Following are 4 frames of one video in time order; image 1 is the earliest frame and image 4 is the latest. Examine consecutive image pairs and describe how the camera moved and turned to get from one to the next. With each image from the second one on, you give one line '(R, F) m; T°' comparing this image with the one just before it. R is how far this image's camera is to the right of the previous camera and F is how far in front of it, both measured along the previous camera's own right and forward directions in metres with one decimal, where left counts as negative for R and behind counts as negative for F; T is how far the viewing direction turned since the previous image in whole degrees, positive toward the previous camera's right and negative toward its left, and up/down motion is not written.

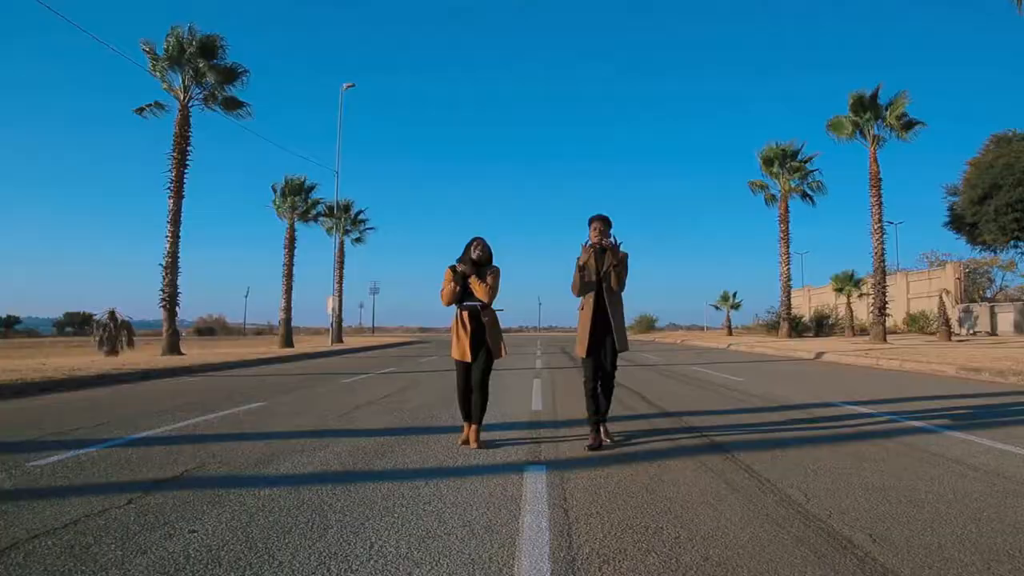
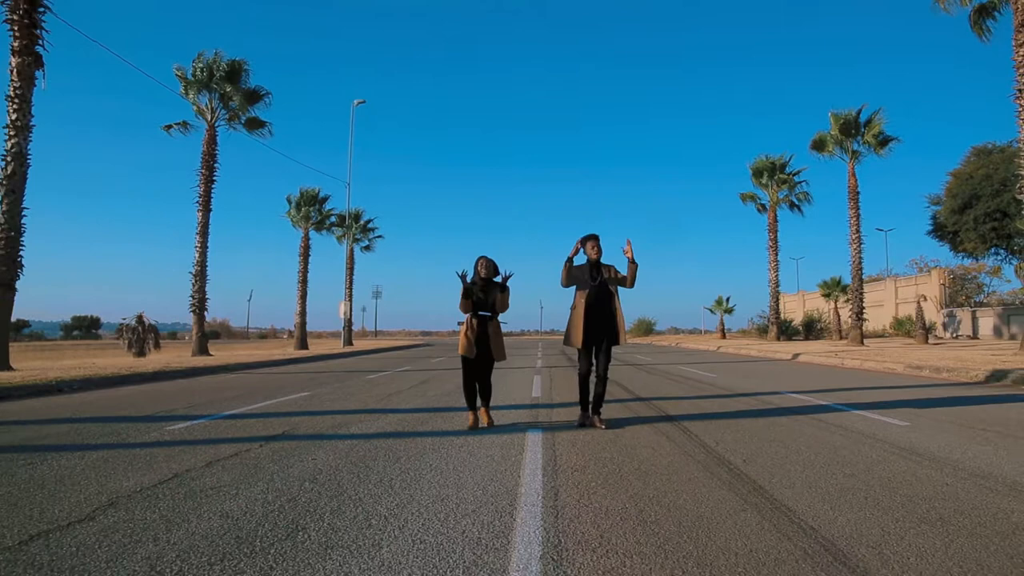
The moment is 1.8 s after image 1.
(0.0, -2.3) m; 0°
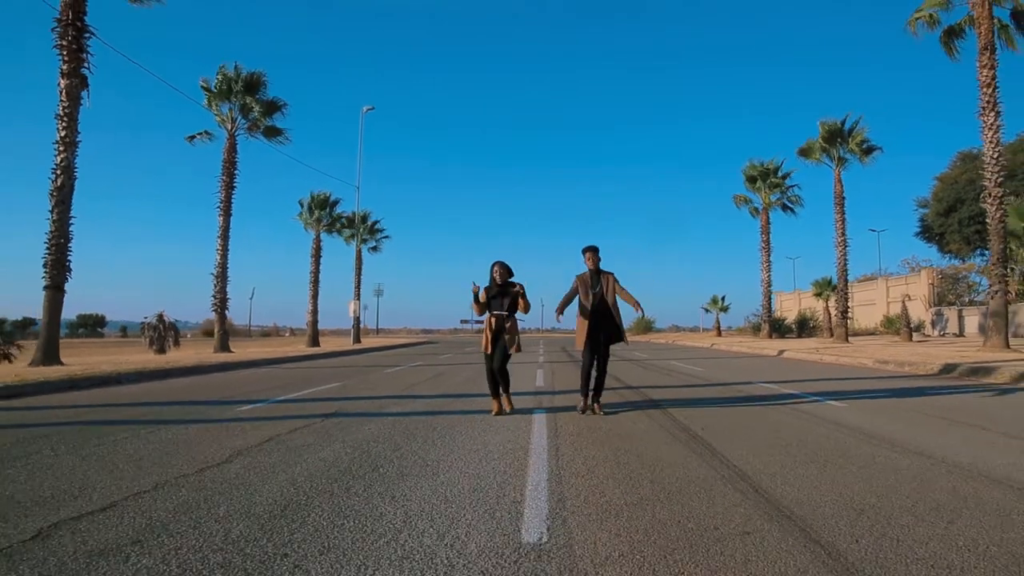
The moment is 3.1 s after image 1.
(-0.1, -1.8) m; 0°
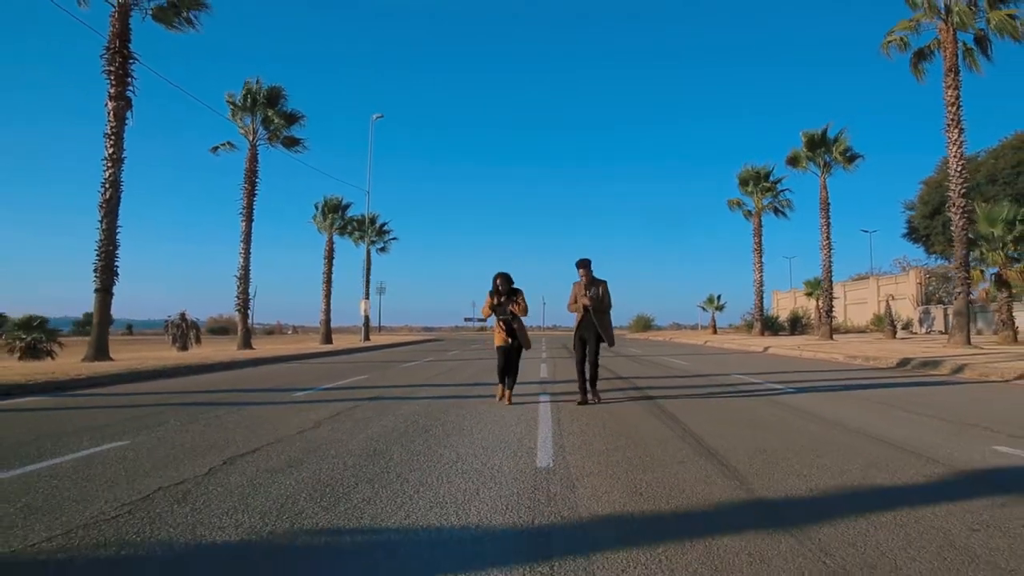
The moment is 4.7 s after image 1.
(-0.1, -2.1) m; 0°
